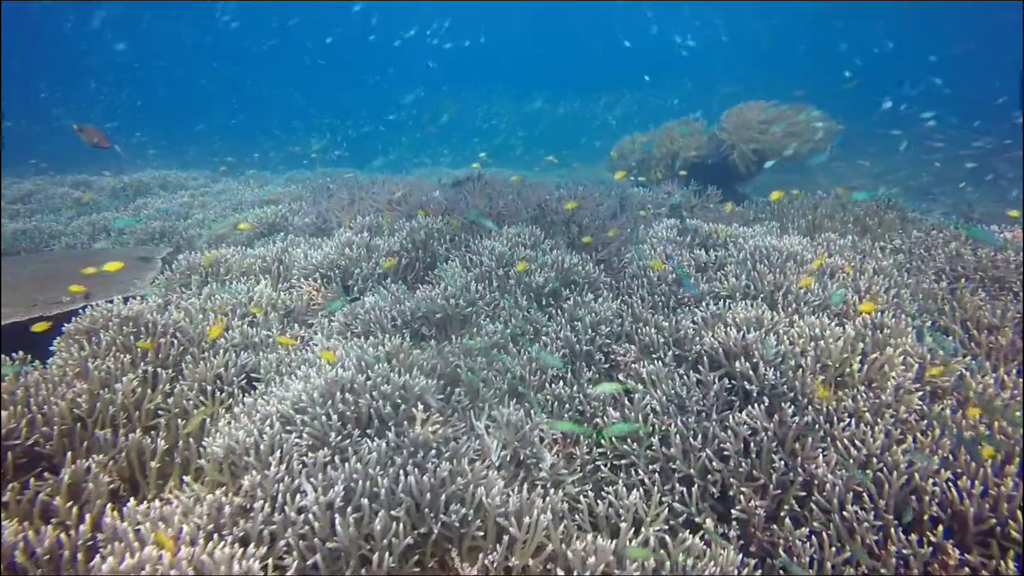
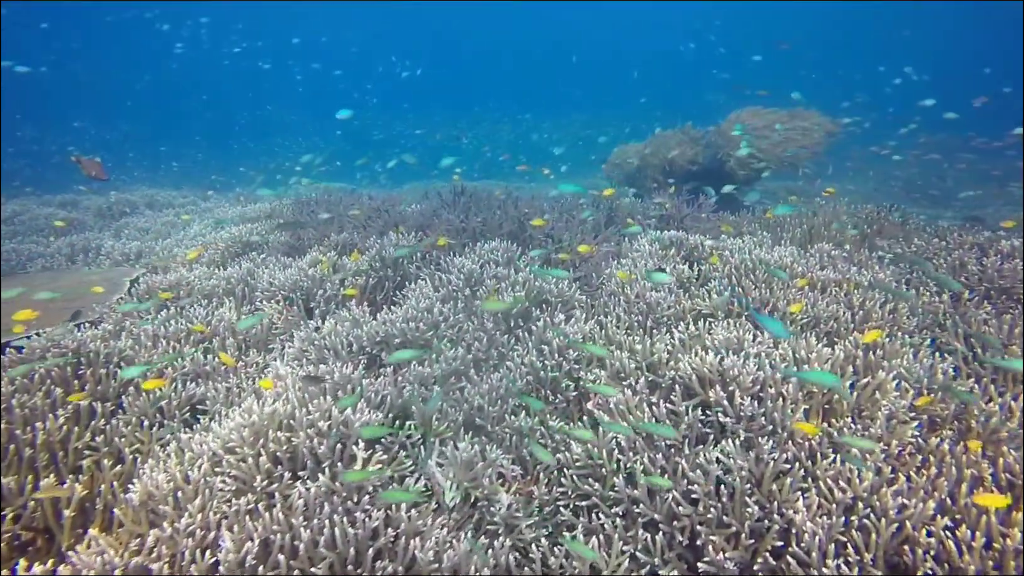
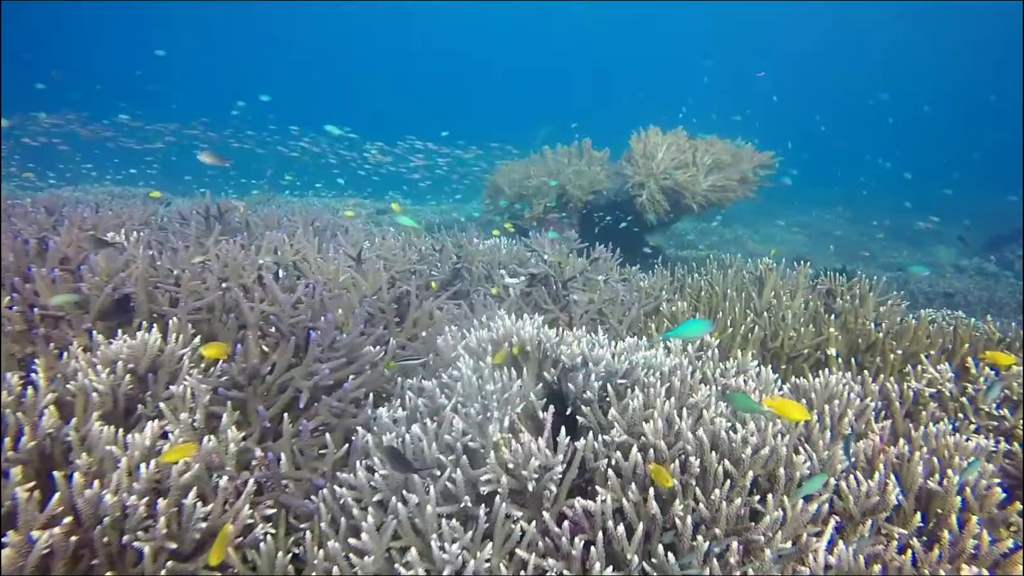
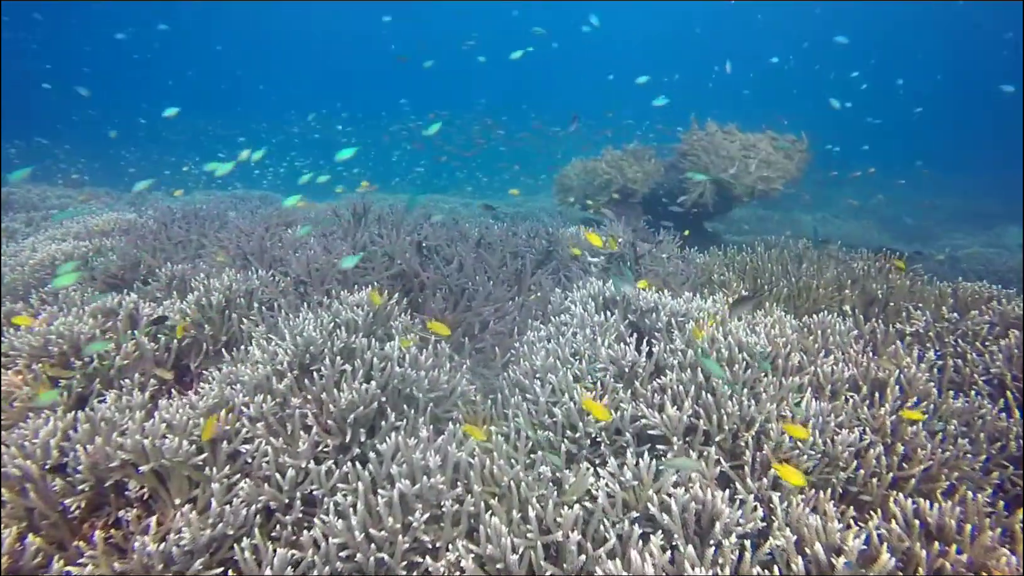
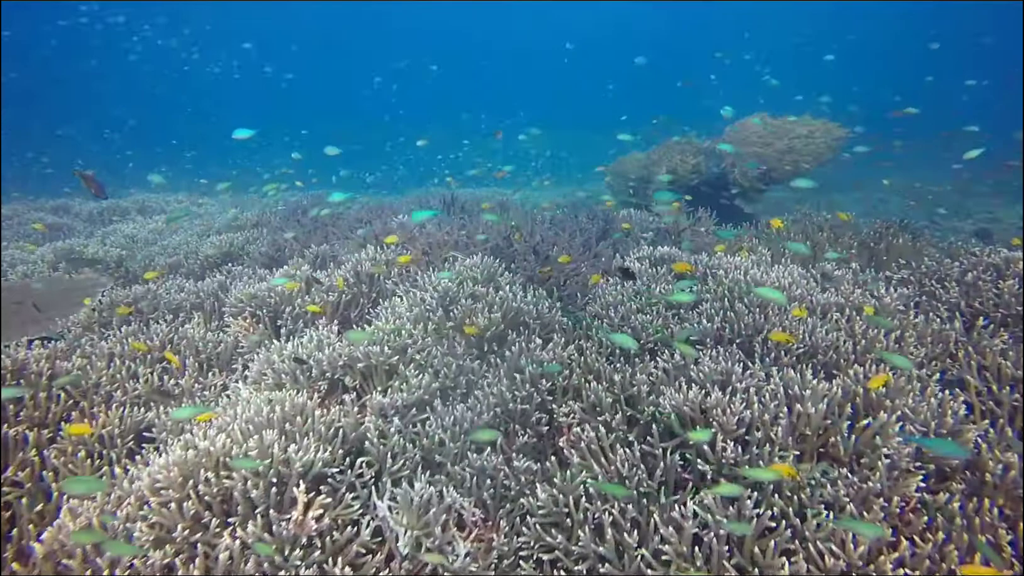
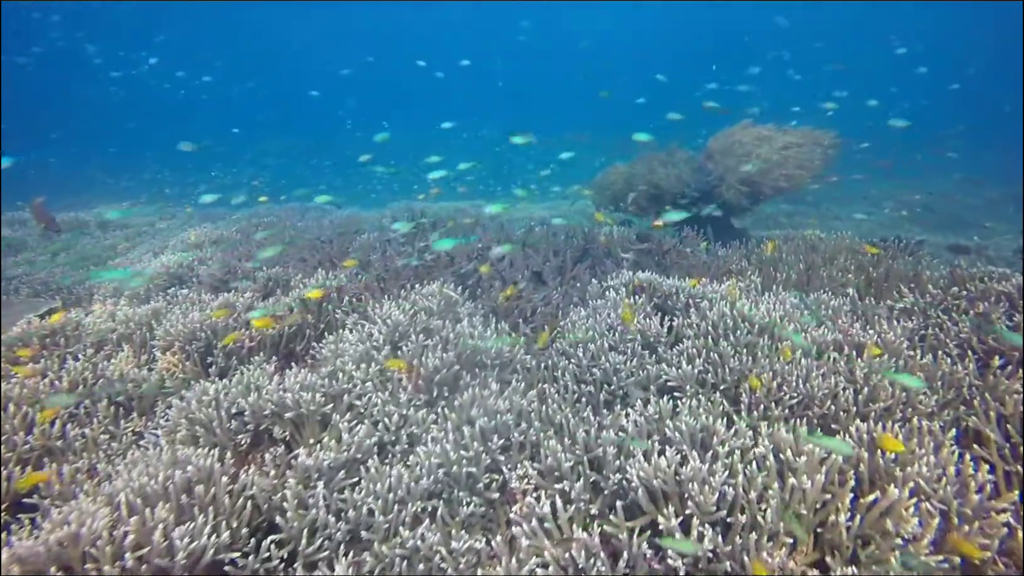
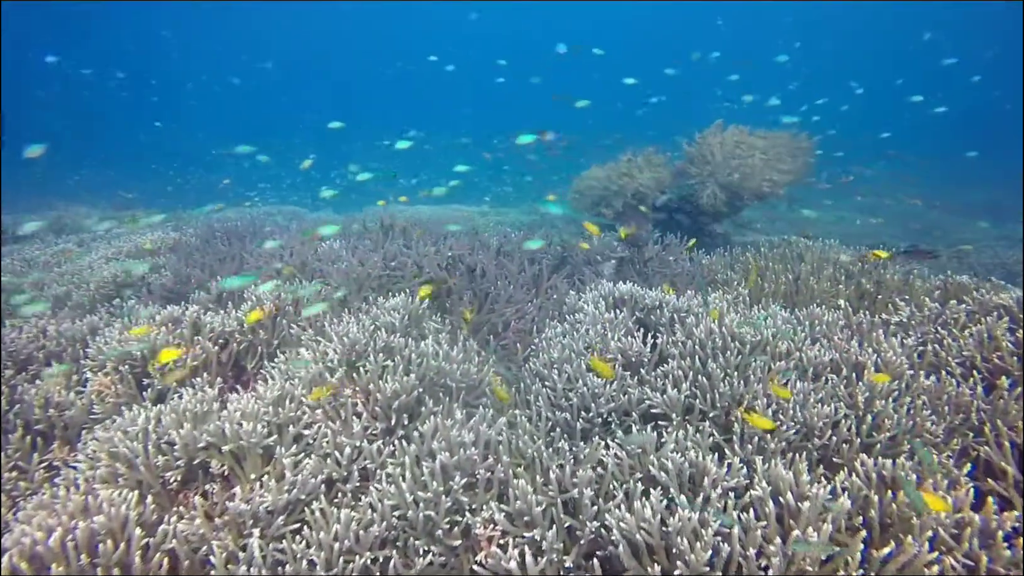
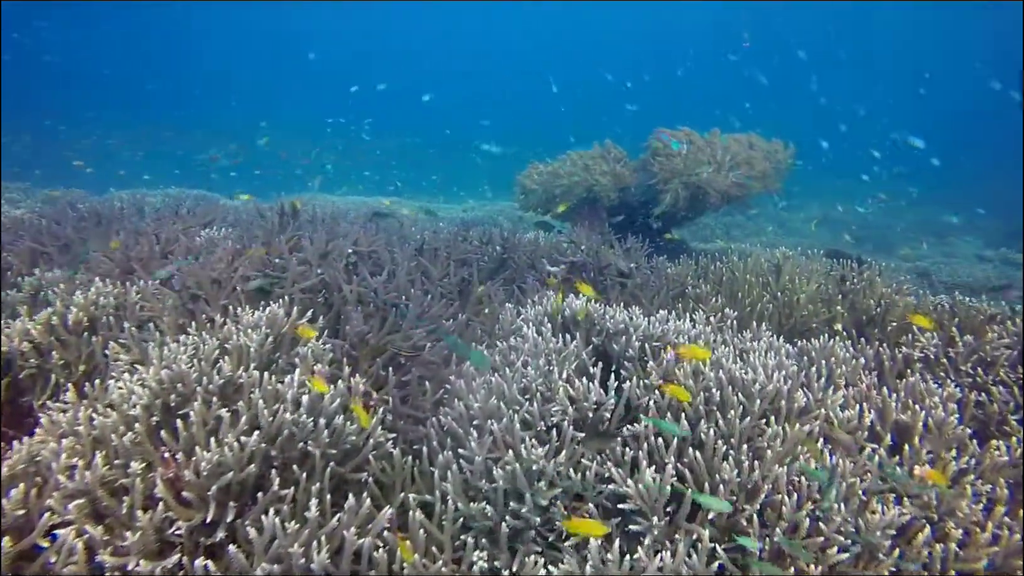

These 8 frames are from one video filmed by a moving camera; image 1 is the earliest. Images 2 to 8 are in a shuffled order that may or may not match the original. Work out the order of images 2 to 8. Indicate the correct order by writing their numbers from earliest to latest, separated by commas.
2, 5, 6, 7, 4, 8, 3
